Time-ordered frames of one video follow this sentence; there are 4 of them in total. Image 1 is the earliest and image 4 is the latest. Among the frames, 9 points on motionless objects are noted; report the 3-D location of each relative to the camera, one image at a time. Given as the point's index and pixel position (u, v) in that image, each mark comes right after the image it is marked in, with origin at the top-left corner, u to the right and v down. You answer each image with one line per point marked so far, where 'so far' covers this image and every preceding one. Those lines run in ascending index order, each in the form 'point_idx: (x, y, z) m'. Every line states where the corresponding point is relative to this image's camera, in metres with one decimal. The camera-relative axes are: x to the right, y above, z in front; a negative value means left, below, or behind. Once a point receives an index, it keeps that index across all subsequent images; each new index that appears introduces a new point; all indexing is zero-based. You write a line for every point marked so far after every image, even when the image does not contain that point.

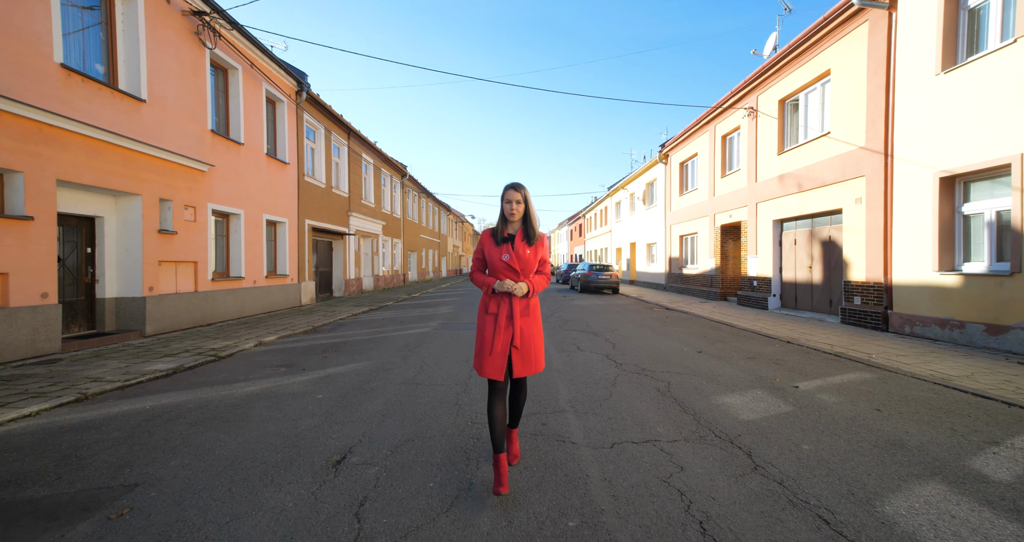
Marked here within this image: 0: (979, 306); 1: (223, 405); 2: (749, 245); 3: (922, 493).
0: (+7.1, -0.5, +6.4) m
1: (-2.8, -1.3, +4.1) m
2: (+7.2, +0.8, +12.9) m
3: (+2.4, -1.3, +2.5) m
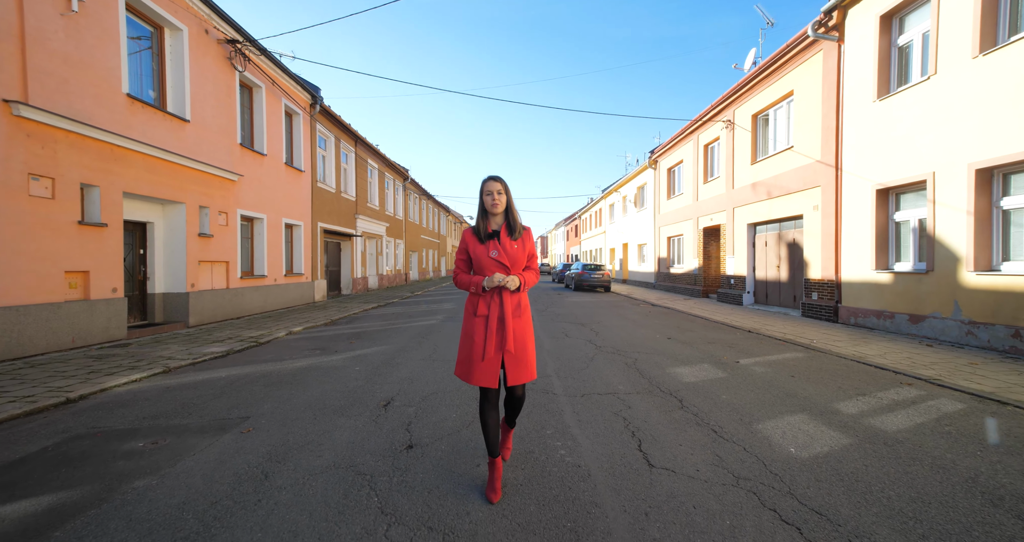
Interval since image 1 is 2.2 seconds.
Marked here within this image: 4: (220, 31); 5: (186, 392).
0: (+7.1, -0.5, +7.6) m
1: (-2.9, -1.3, +5.3) m
2: (+7.2, +0.8, +14.0) m
3: (+2.4, -1.3, +3.6) m
4: (-6.6, +5.4, +9.5) m
5: (-3.5, -1.3, +4.5) m
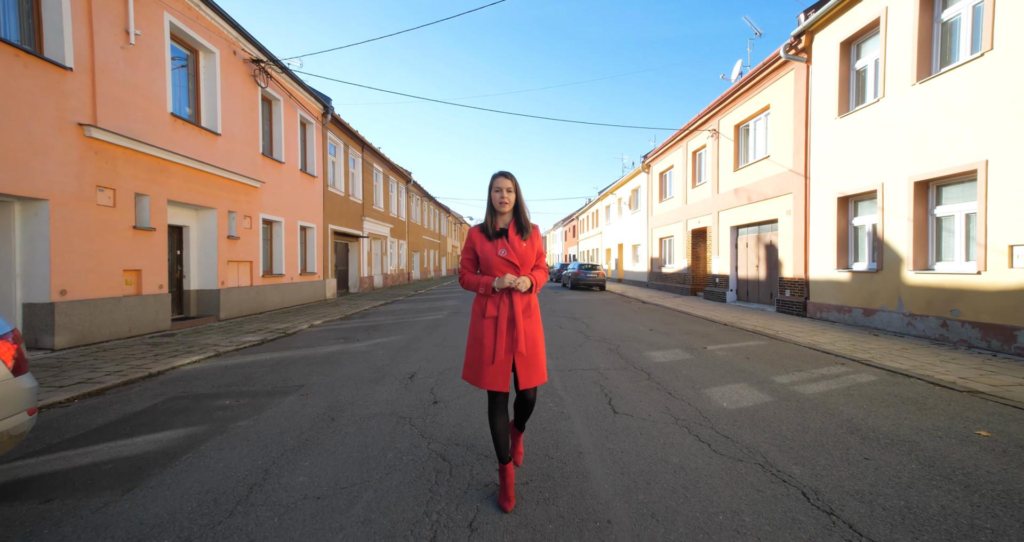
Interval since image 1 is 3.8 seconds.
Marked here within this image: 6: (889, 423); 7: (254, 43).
0: (+7.1, -0.5, +8.6) m
1: (-2.9, -1.3, +6.2) m
2: (+7.1, +0.9, +15.0) m
3: (+2.4, -1.2, +4.6) m
4: (-6.6, +5.5, +10.5) m
5: (-3.5, -1.3, +5.4) m
6: (+3.2, -1.3, +3.5) m
7: (-6.4, +5.7, +10.5) m
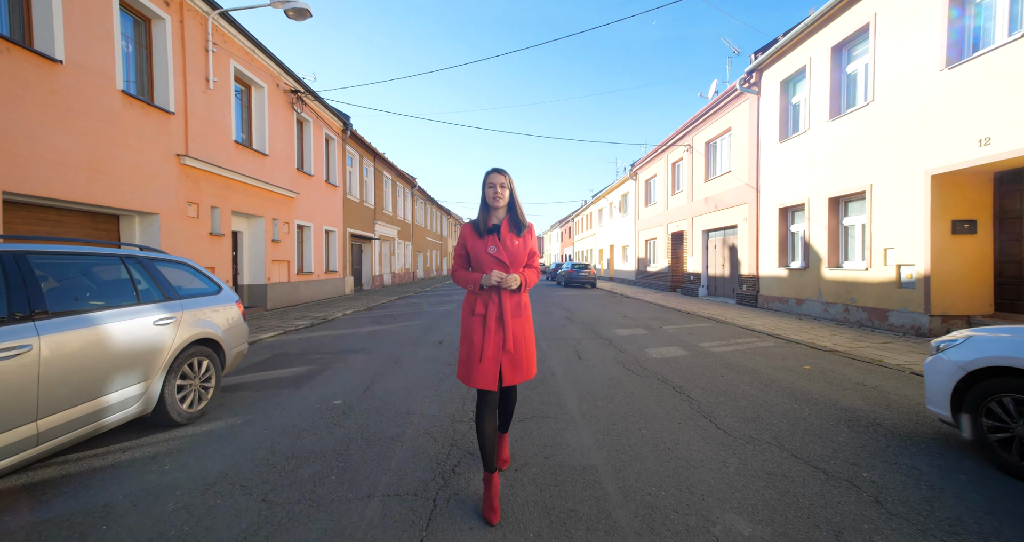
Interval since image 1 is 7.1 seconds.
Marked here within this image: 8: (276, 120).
0: (+7.1, -0.4, +10.5) m
1: (-2.9, -1.2, +8.1) m
2: (+7.1, +0.9, +17.0) m
3: (+2.4, -1.2, +6.5) m
4: (-6.7, +5.5, +12.4) m
5: (-3.5, -1.2, +7.3) m
6: (+3.2, -1.2, +5.5) m
7: (-6.5, +5.8, +12.4) m
8: (-6.7, +4.3, +12.0) m
